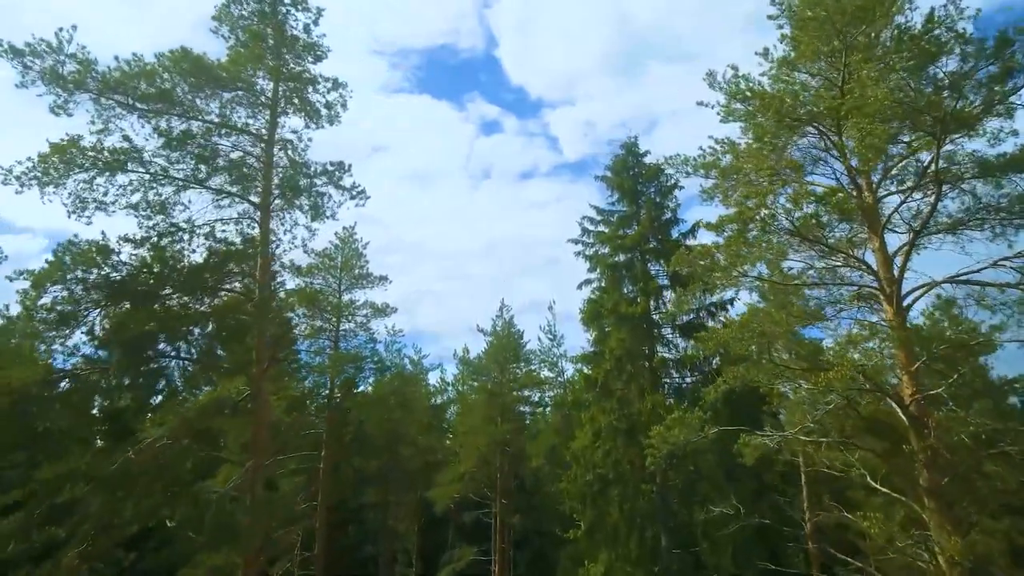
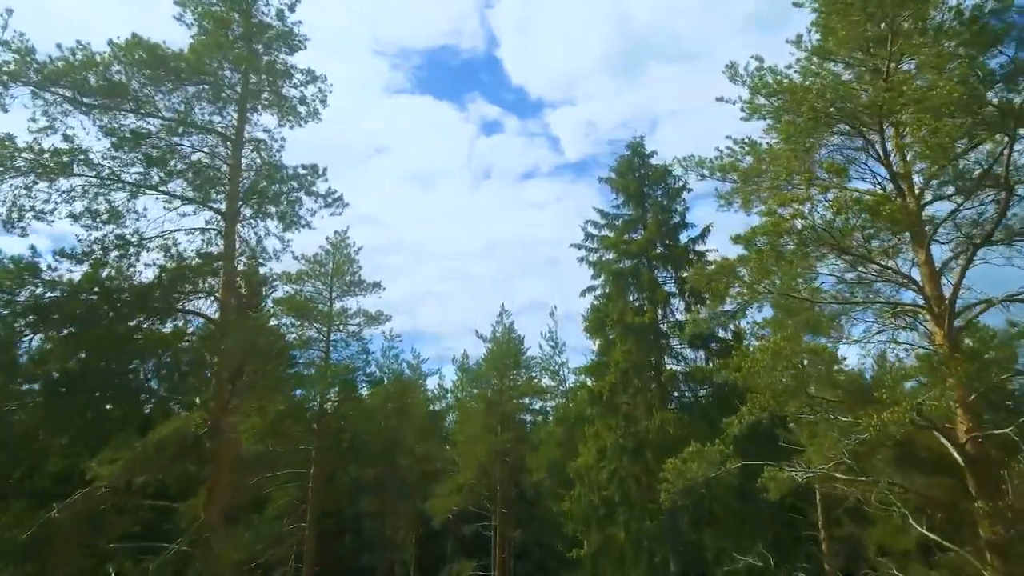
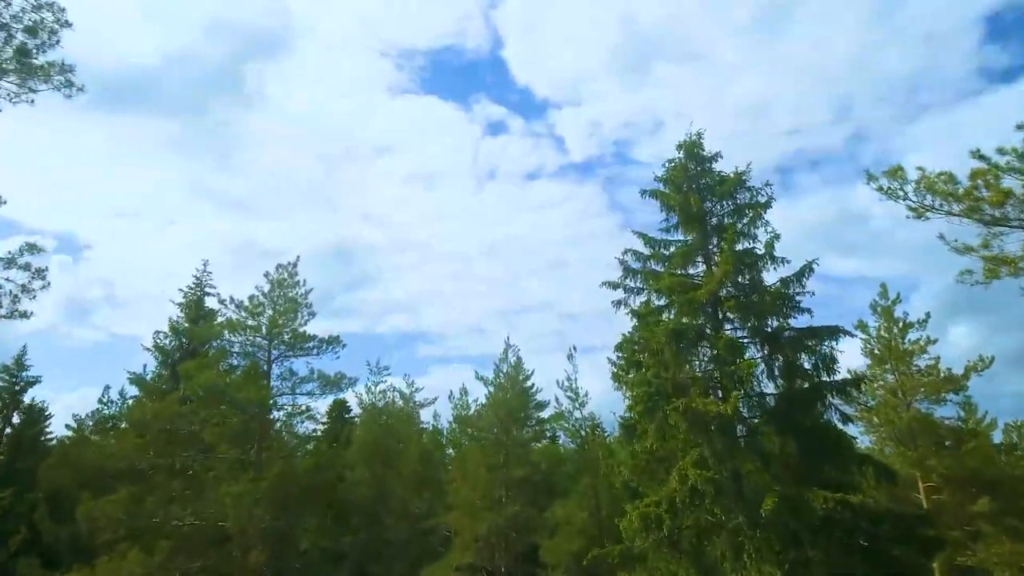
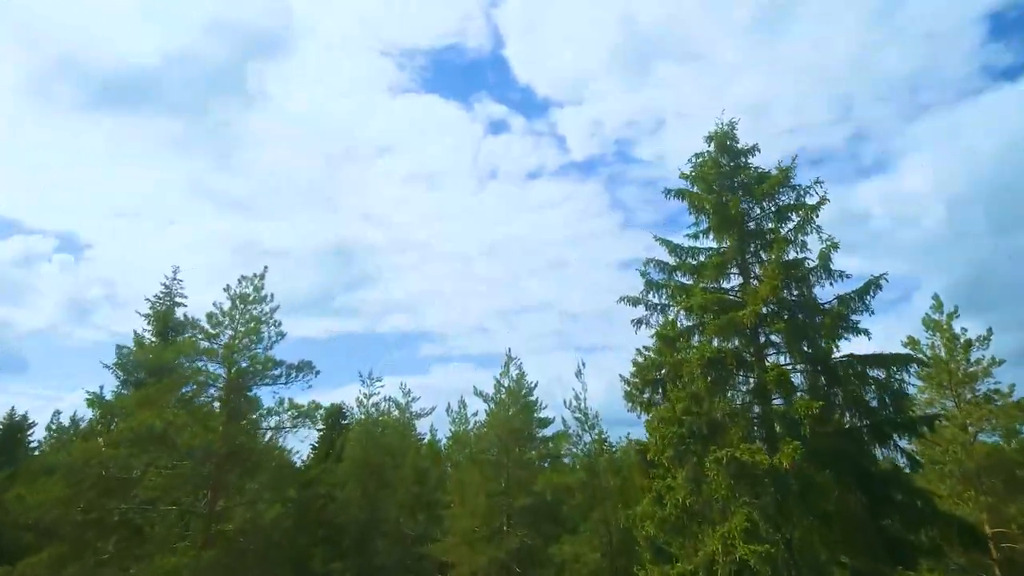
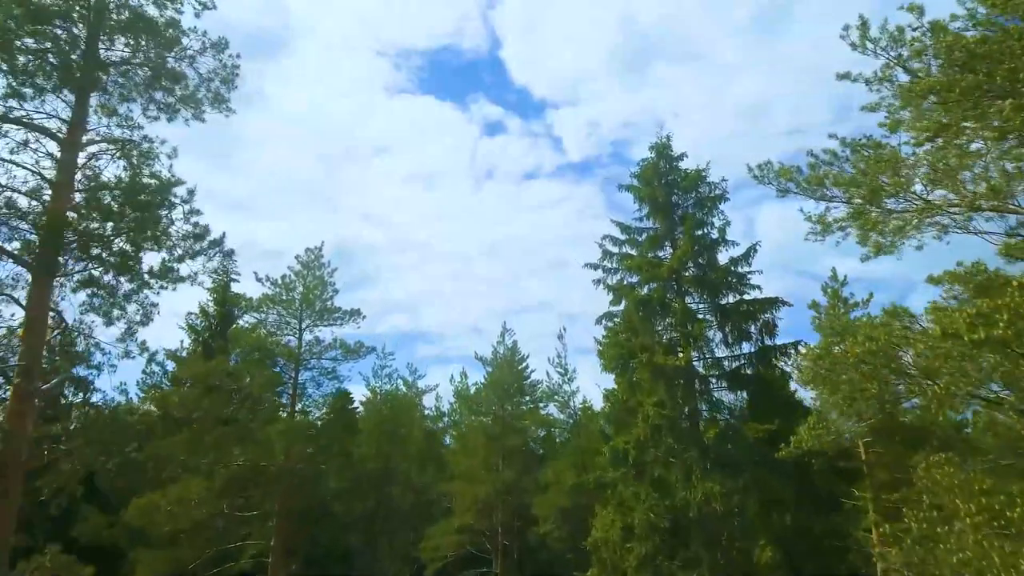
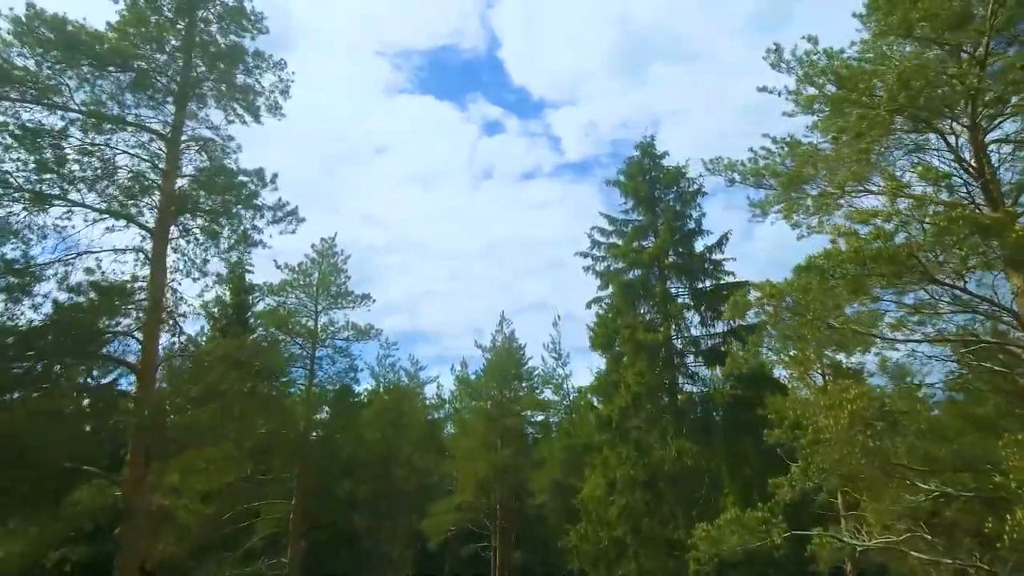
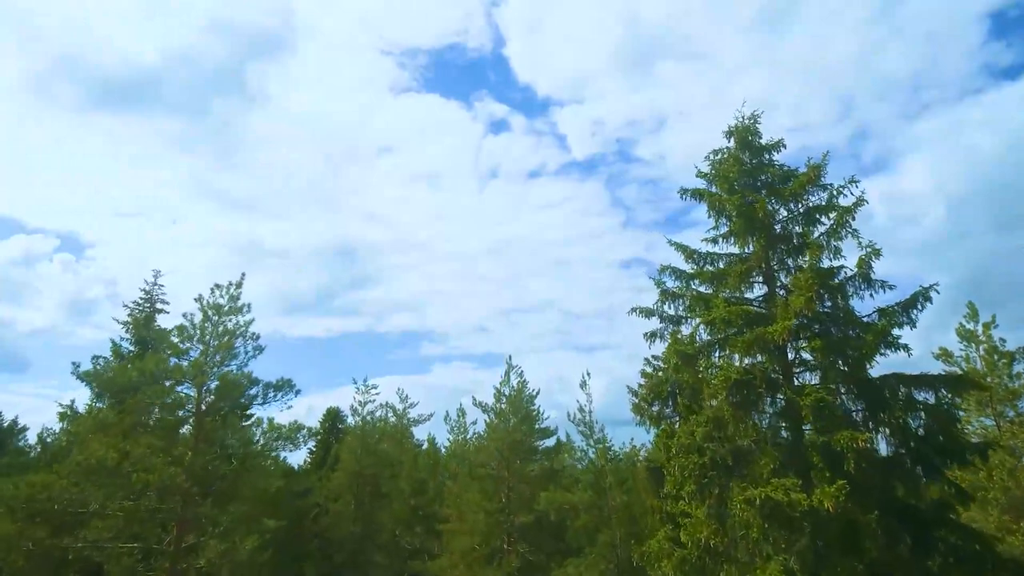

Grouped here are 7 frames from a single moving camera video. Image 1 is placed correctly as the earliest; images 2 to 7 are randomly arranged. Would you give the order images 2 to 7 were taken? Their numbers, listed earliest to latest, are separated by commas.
2, 6, 5, 3, 4, 7
